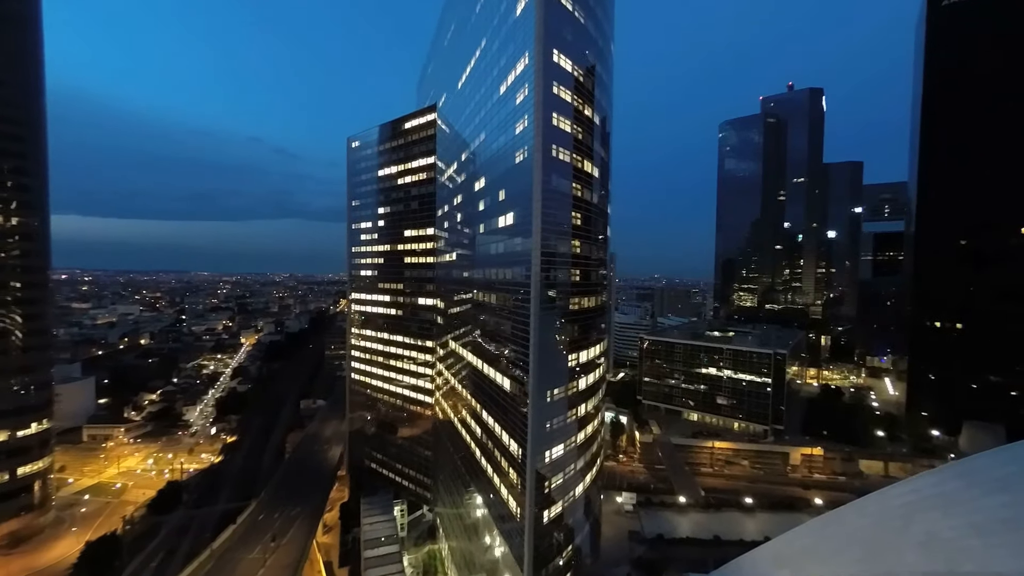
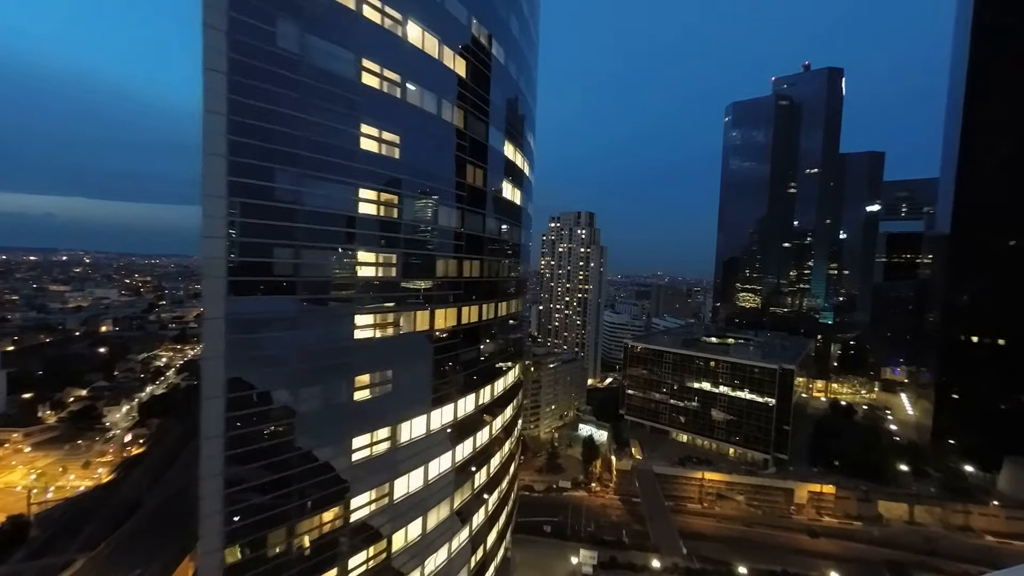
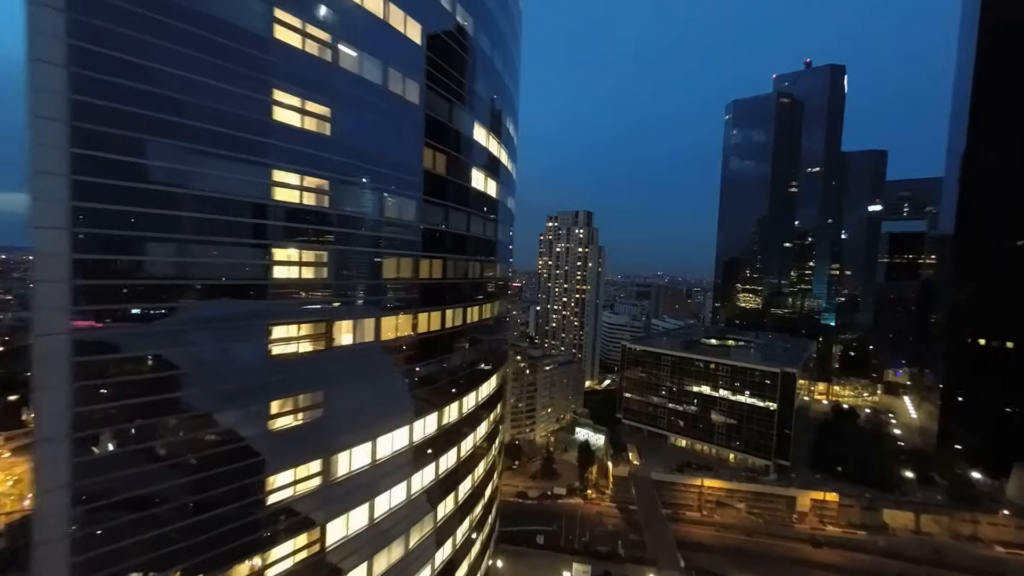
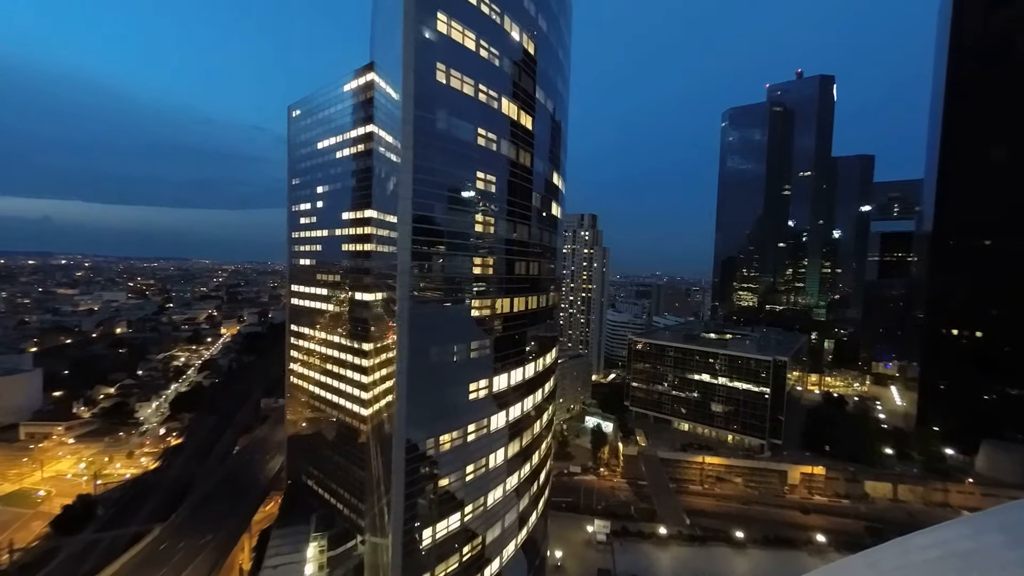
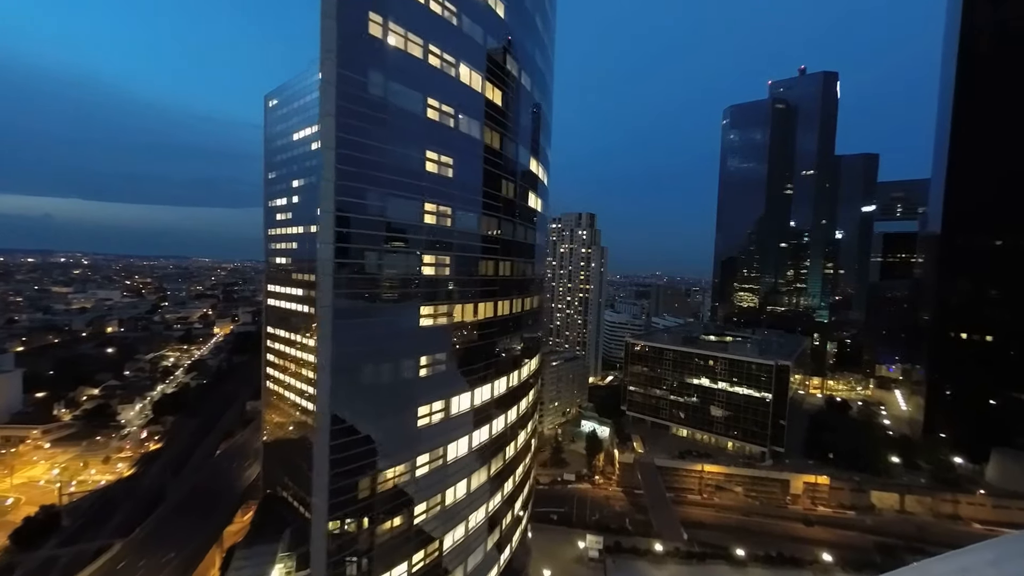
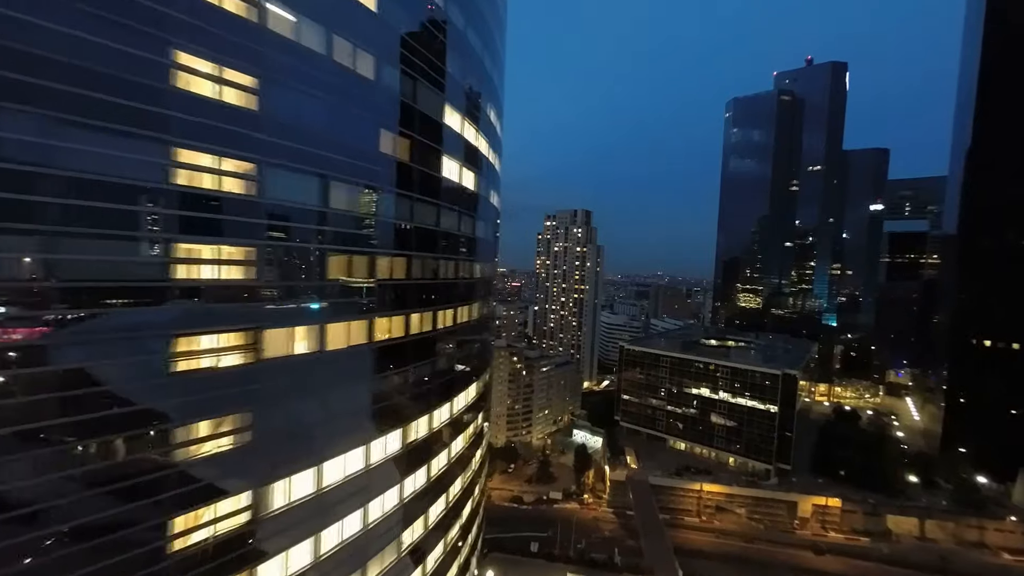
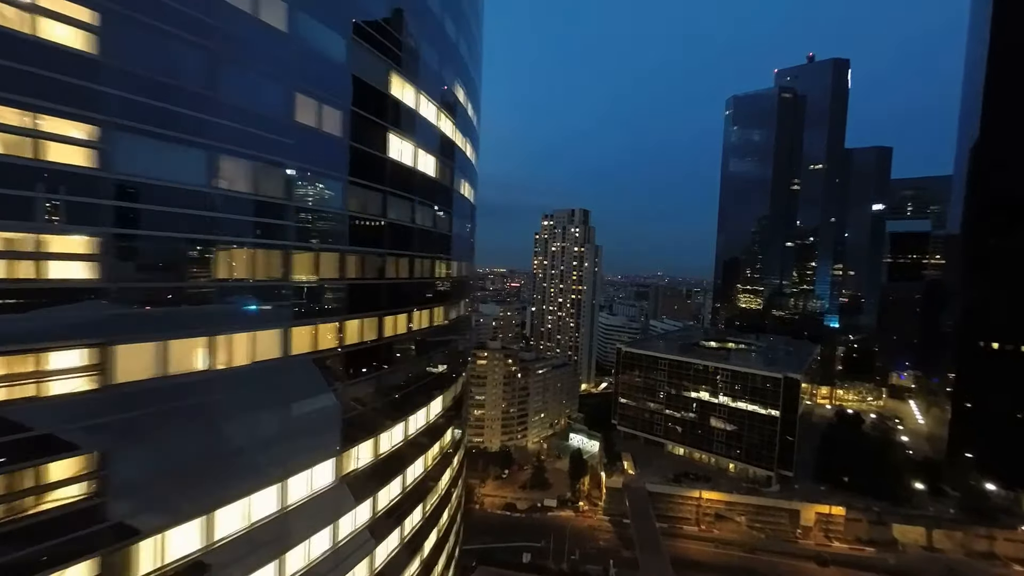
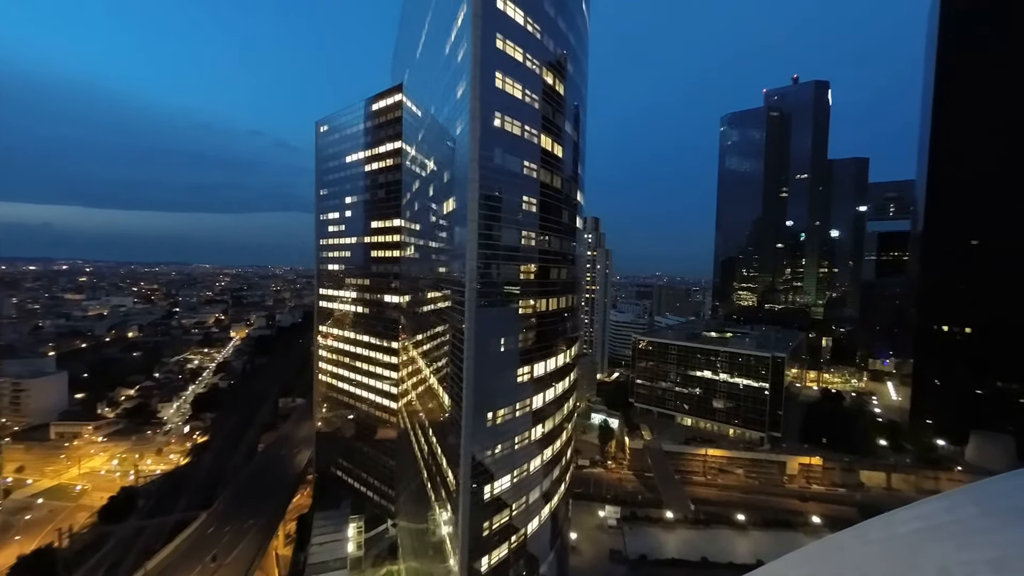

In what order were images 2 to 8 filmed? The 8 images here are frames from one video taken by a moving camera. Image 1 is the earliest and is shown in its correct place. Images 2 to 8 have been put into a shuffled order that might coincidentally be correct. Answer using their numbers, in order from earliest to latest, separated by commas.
8, 4, 5, 2, 3, 6, 7
